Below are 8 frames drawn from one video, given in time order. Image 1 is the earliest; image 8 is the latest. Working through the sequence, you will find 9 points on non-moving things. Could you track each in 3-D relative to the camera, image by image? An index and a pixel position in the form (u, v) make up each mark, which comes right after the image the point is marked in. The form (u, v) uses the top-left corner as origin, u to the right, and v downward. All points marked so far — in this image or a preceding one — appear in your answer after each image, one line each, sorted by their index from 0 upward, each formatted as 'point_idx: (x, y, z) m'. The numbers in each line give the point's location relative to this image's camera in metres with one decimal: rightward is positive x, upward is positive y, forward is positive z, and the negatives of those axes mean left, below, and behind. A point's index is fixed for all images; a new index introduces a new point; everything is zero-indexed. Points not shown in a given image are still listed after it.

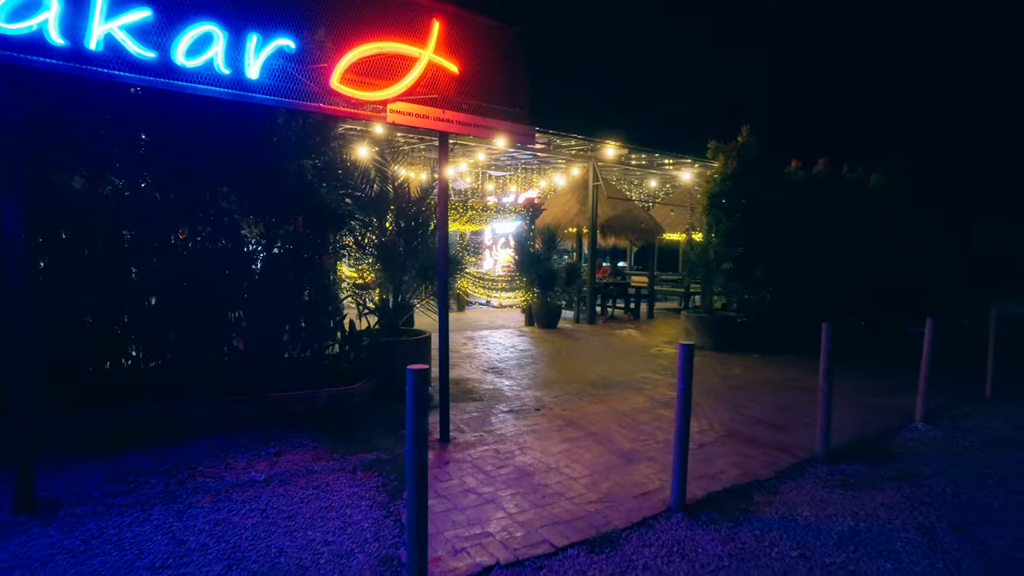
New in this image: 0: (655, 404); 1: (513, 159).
0: (+1.6, -1.3, +6.4) m
1: (0.0, +3.2, +14.0) m
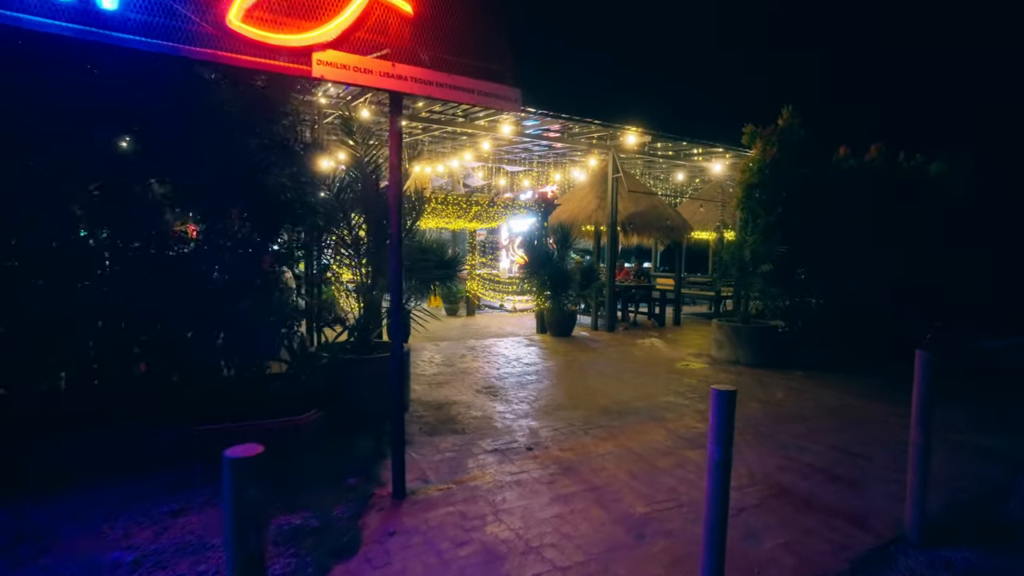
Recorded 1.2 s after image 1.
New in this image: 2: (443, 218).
0: (+1.5, -1.4, +5.1) m
1: (+0.3, +3.1, +12.8) m
2: (-1.4, +1.5, +12.3) m
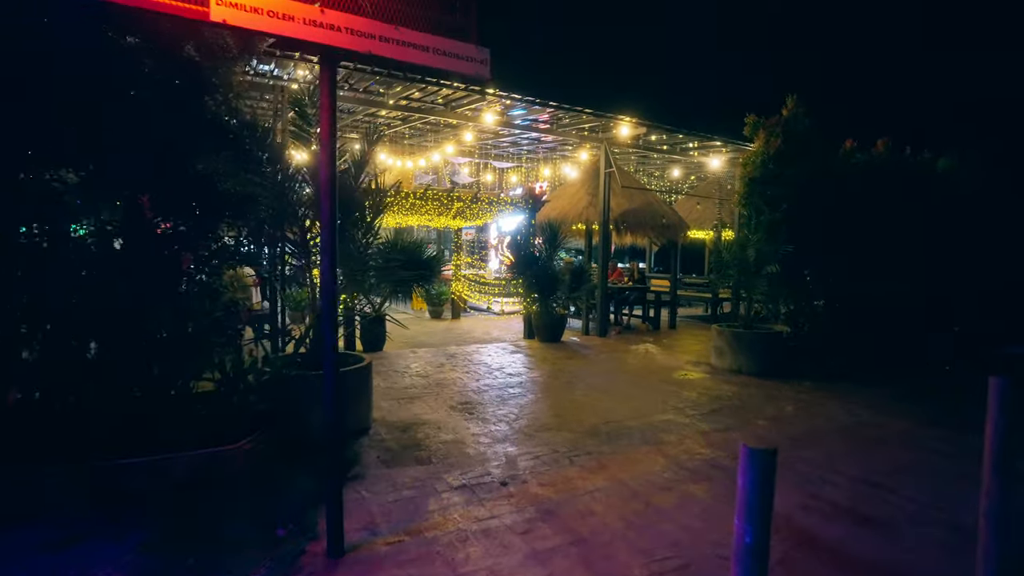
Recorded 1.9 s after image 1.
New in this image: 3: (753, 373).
0: (+1.3, -1.4, +4.3) m
1: (0.0, +3.1, +12.1) m
2: (-1.7, +1.4, +11.5) m
3: (+3.4, -1.2, +8.1) m
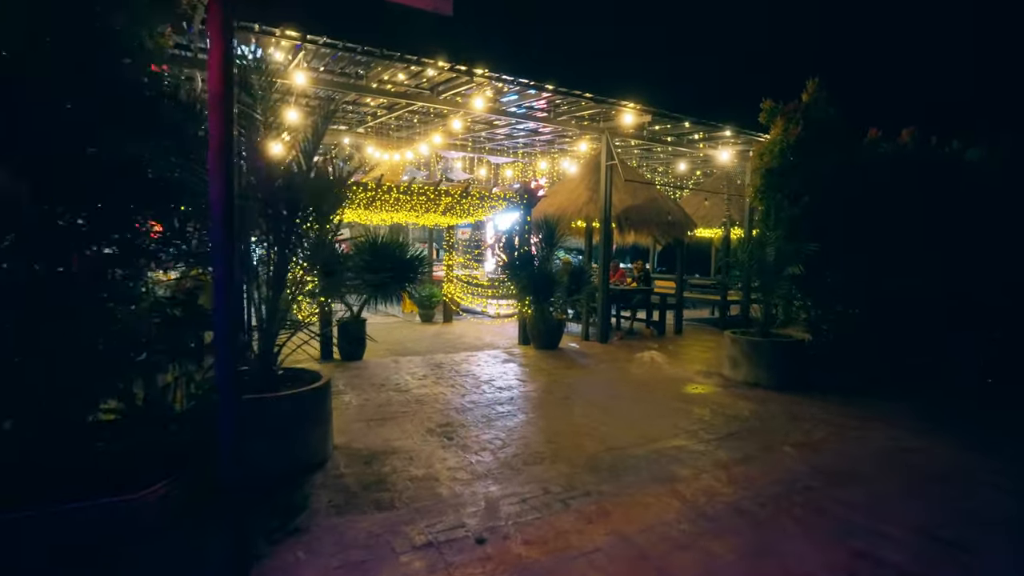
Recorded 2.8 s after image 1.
0: (+1.1, -1.4, +3.5) m
1: (-0.1, +3.1, +11.2) m
2: (-1.8, +1.4, +10.7) m
3: (+3.3, -1.3, +7.3) m
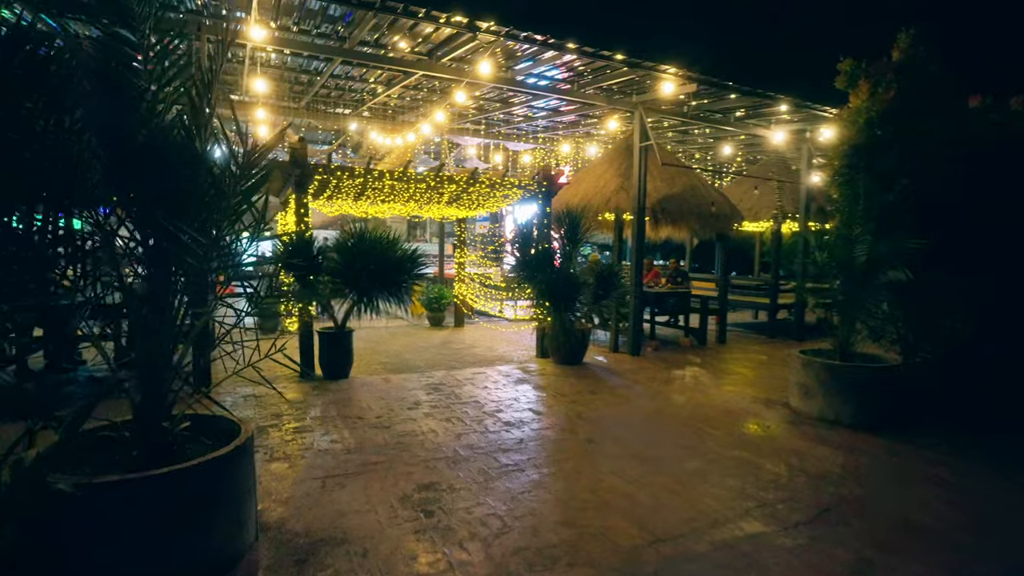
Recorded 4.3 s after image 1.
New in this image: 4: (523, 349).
0: (+1.1, -1.6, +2.0) m
1: (+0.2, +3.0, +9.7) m
2: (-1.5, +1.4, +9.3) m
3: (+3.4, -1.3, +5.7) m
4: (+0.2, -1.0, +9.3) m
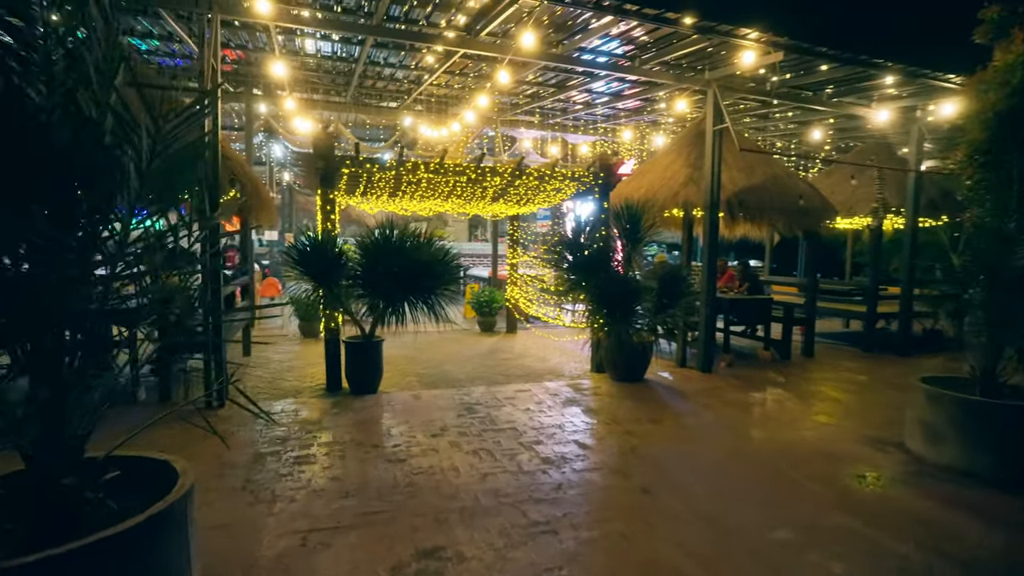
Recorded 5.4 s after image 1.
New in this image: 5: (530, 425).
0: (+1.0, -1.6, +1.0) m
1: (+1.0, +3.0, +8.8) m
2: (-0.7, +1.3, +8.5) m
3: (+3.7, -1.4, +4.4) m
4: (+0.9, -1.1, +8.3) m
5: (+0.2, -1.3, +5.4) m
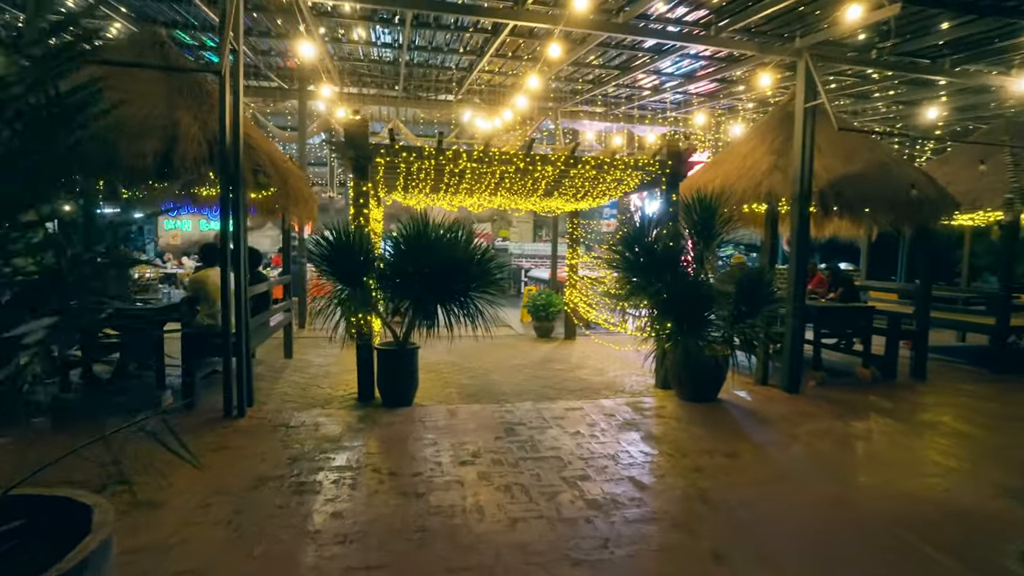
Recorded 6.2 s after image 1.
0: (+0.8, -1.7, +0.1) m
1: (+1.8, +2.9, +7.8) m
2: (0.0, +1.3, +7.8) m
3: (+3.9, -1.5, +3.1) m
4: (+1.6, -1.1, +7.3) m
5: (+0.5, -1.3, +4.6) m
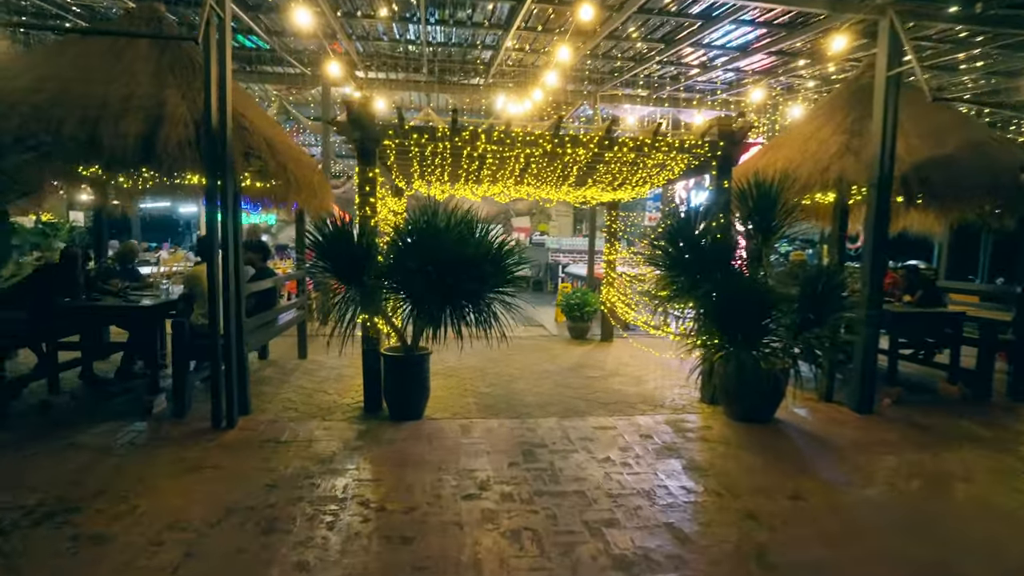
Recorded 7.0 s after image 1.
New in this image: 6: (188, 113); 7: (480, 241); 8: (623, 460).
0: (+0.6, -1.7, -0.7) m
1: (+2.2, +2.9, +6.9) m
2: (+0.4, +1.3, +7.0) m
3: (+3.9, -1.6, +2.1) m
4: (+1.9, -1.1, +6.5) m
5: (+0.6, -1.3, +3.9) m
6: (-2.7, +1.5, +4.8) m
7: (-0.3, +0.4, +4.7) m
8: (+0.8, -1.3, +4.4) m
